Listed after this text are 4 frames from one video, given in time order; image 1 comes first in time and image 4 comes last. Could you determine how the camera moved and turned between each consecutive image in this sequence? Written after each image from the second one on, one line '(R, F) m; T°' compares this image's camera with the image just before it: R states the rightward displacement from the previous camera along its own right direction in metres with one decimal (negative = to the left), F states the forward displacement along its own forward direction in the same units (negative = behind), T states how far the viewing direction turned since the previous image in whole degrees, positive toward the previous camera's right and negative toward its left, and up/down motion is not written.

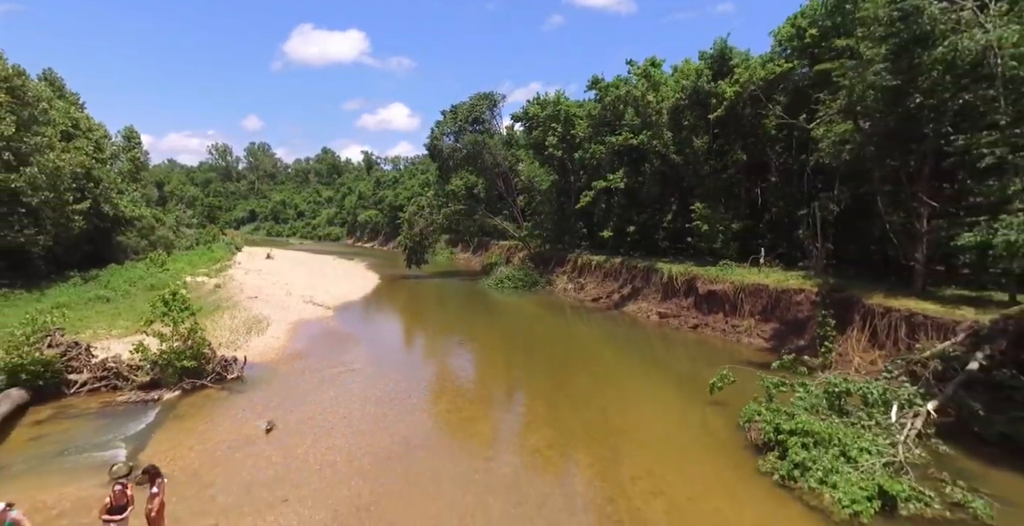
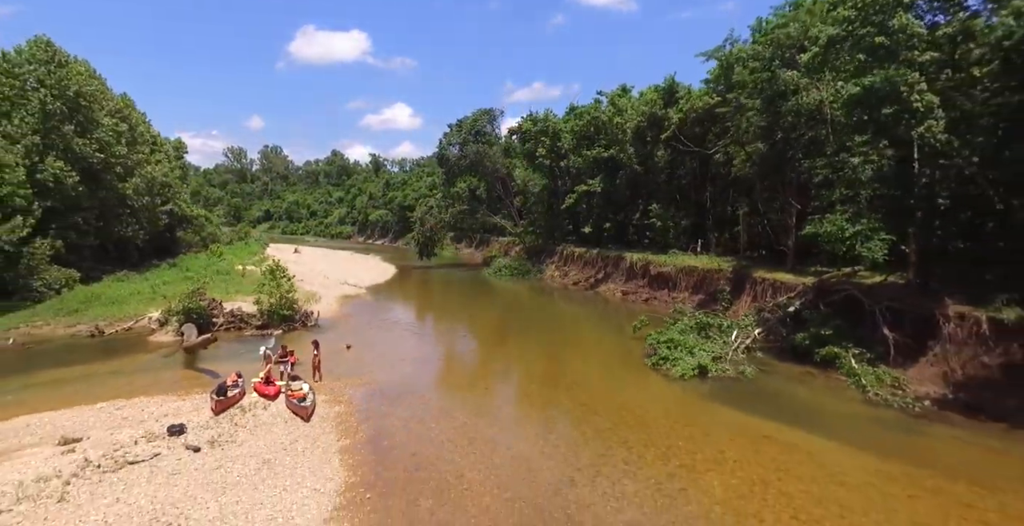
(+0.7, -10.3) m; 0°
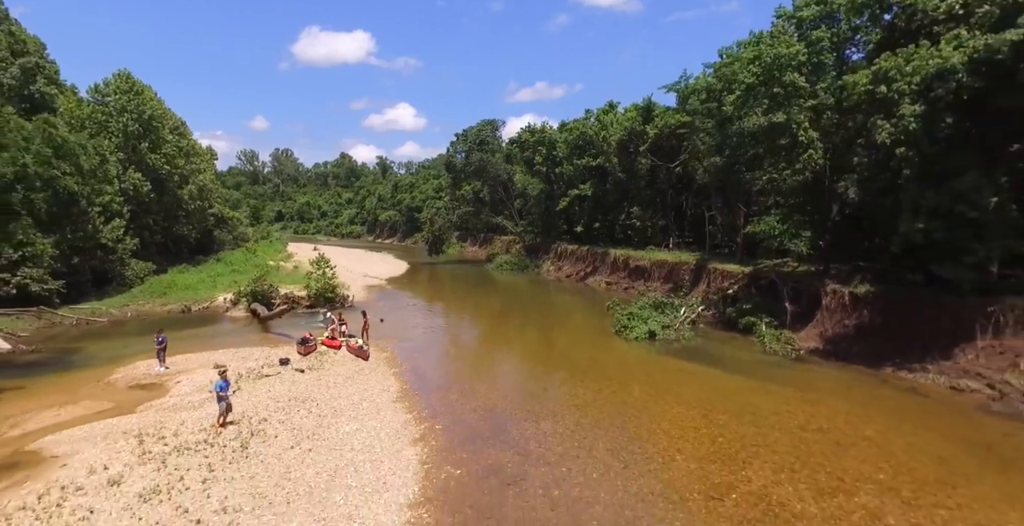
(+0.3, -7.4) m; 0°
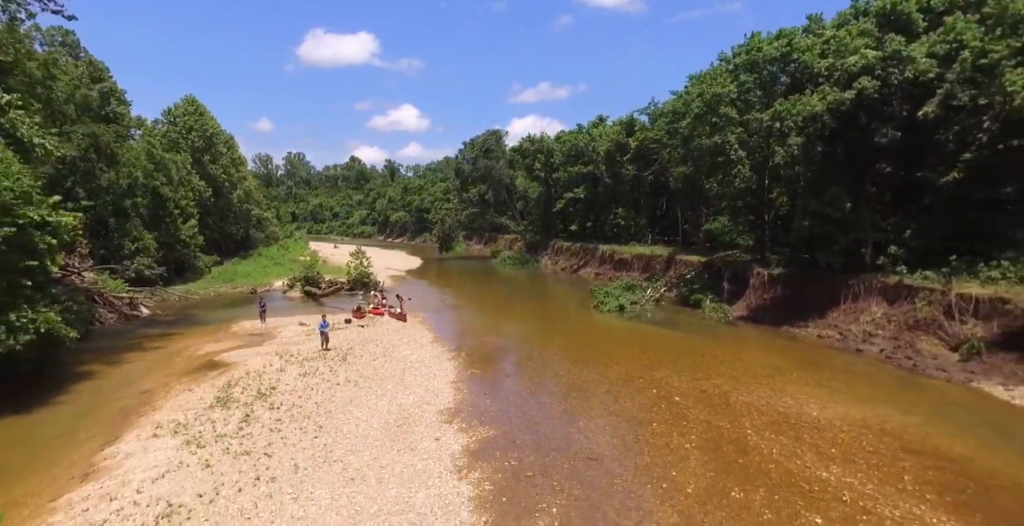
(+0.2, -8.3) m; 0°
